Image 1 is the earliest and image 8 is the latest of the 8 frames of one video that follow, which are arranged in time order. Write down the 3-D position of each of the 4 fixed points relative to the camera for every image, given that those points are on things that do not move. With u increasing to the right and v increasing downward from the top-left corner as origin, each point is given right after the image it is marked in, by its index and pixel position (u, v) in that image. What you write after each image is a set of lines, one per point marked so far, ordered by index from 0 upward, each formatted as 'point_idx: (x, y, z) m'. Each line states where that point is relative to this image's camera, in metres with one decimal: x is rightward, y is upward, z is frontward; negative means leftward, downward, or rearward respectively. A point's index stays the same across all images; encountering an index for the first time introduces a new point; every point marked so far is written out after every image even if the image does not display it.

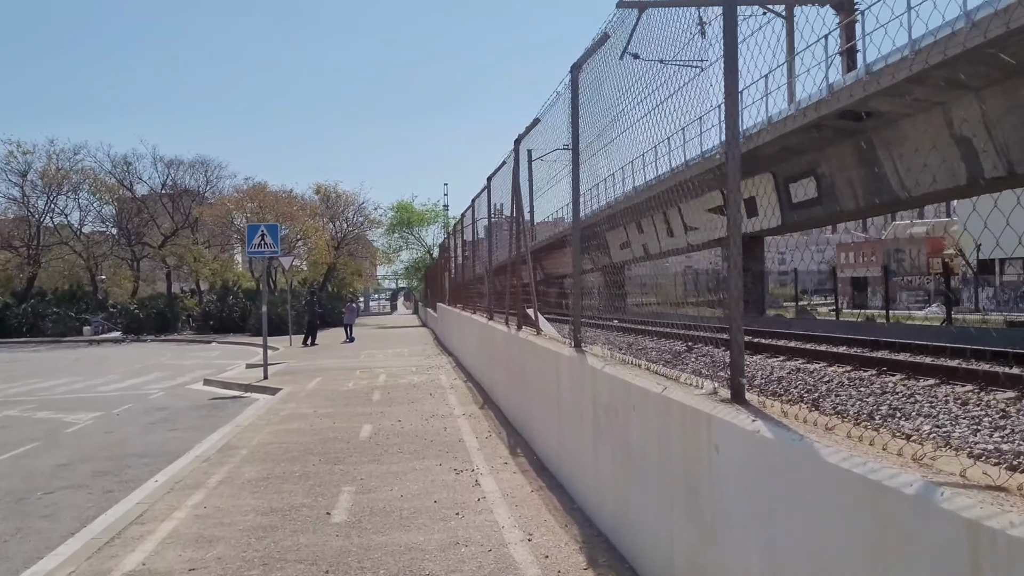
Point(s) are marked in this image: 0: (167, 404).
0: (-4.2, -1.4, +11.4) m
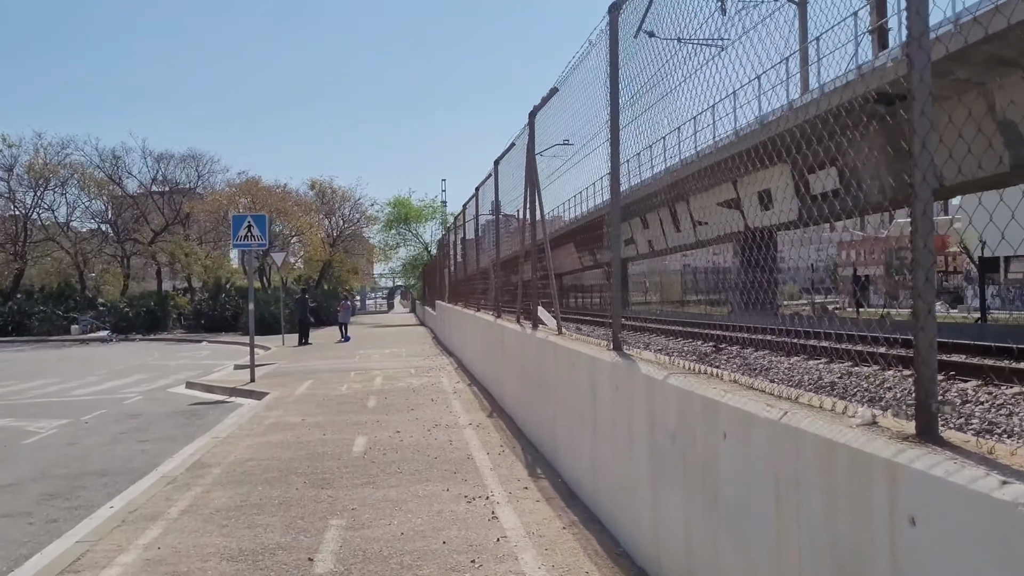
0: (-4.1, -1.4, +10.4) m
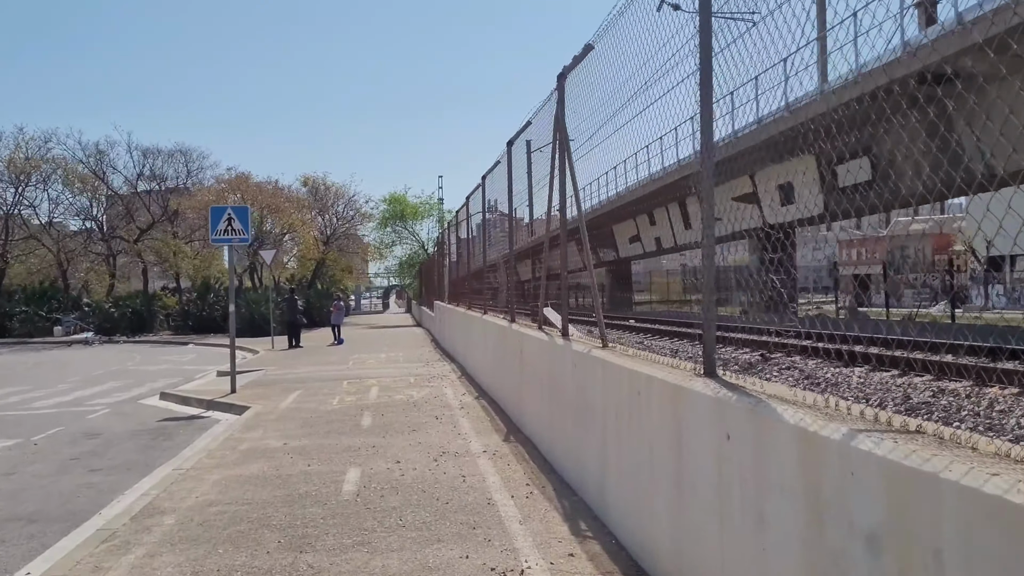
0: (-3.9, -1.4, +9.1) m
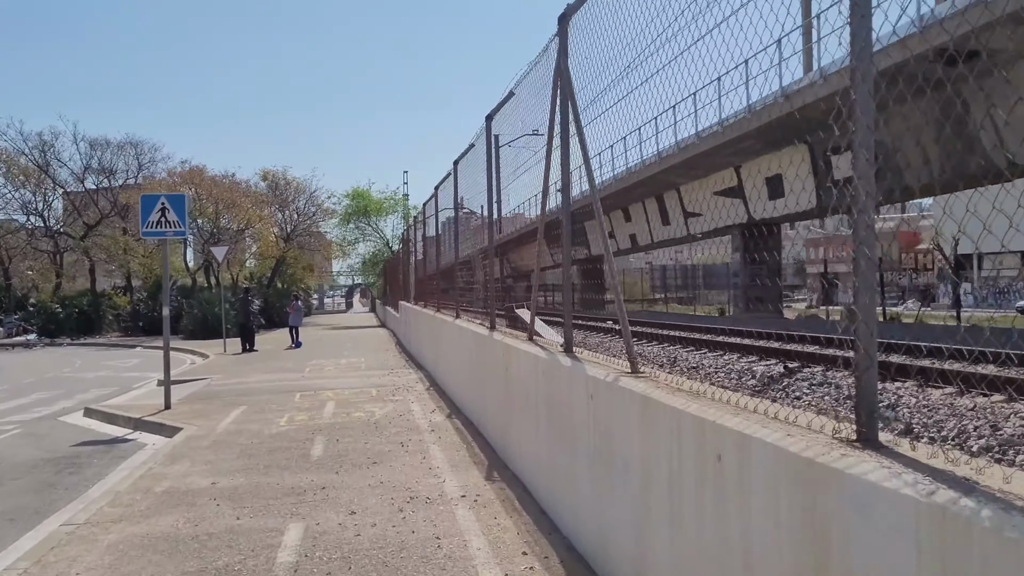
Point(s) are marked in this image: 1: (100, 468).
0: (-4.1, -1.4, +7.7) m
1: (-3.0, -1.3, +6.9) m
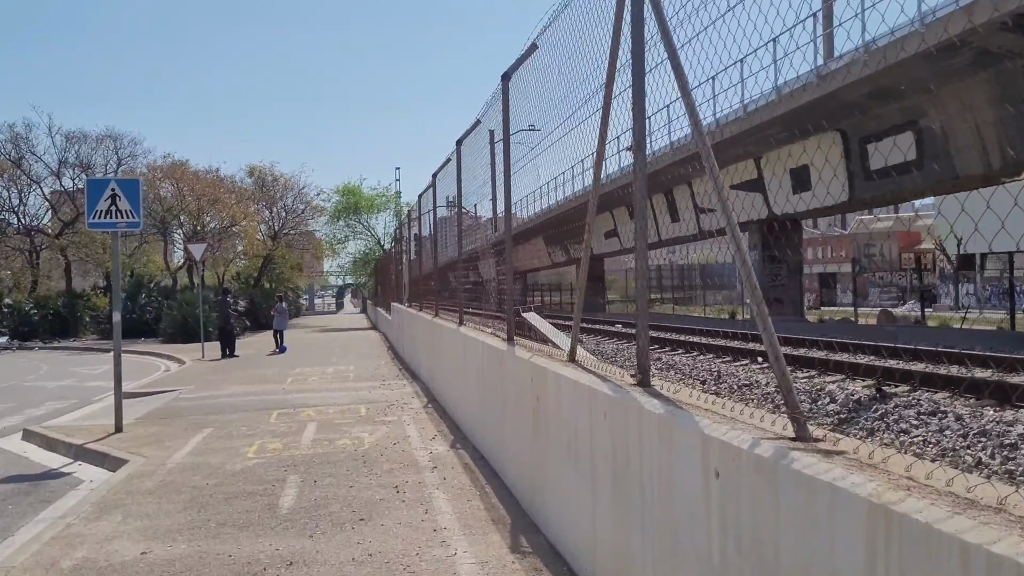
0: (-4.0, -1.4, +6.2) m
1: (-2.9, -1.3, +5.4) m
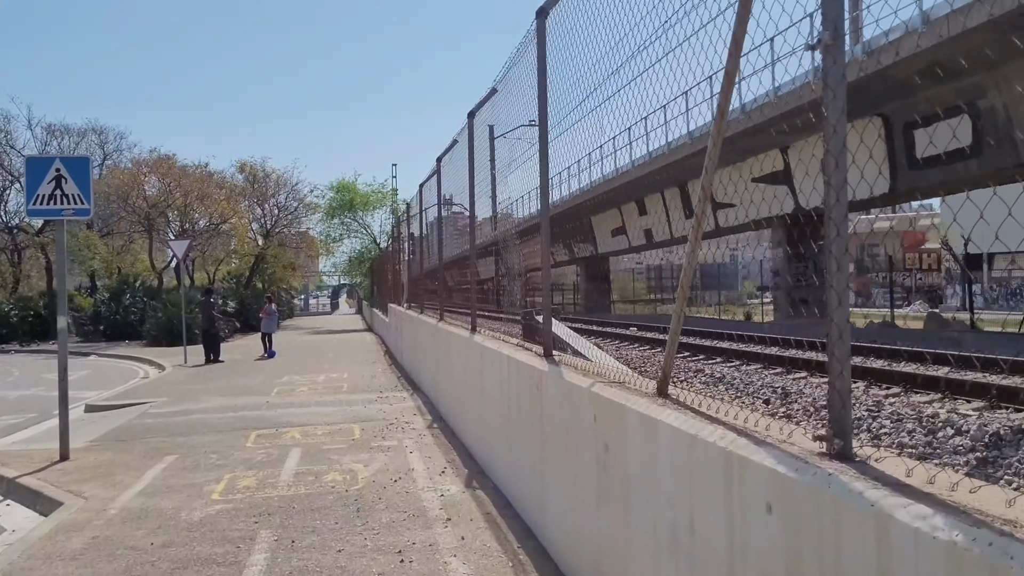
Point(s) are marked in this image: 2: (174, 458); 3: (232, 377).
0: (-3.8, -1.4, +4.9) m
1: (-2.7, -1.3, +4.1) m
2: (-2.4, -1.2, +6.7) m
3: (-4.1, -1.3, +13.8) m
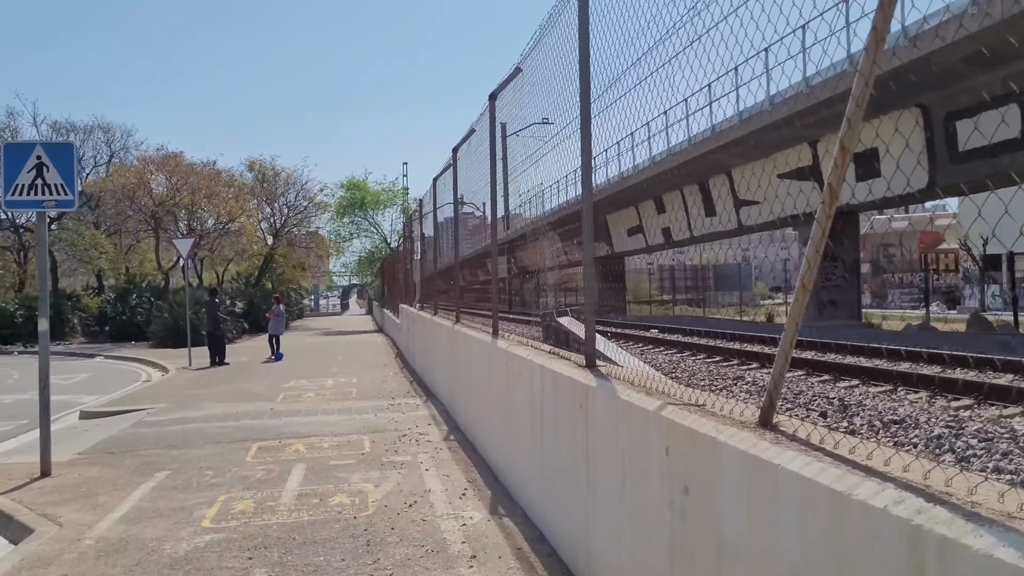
0: (-3.7, -1.4, +4.3) m
1: (-2.5, -1.3, +3.5) m
2: (-2.2, -1.2, +6.1) m
3: (-3.8, -1.3, +13.2) m
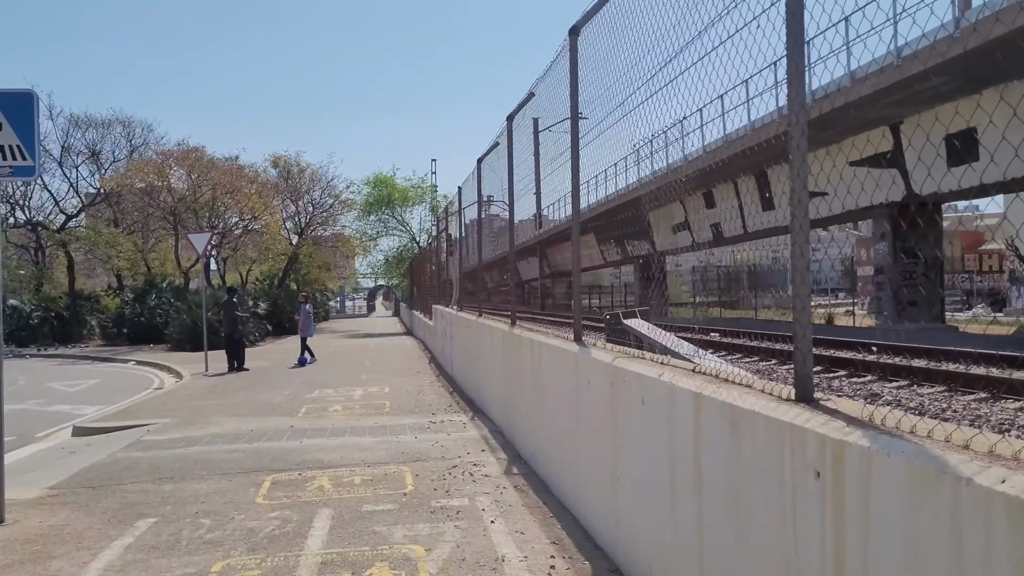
0: (-3.3, -1.3, +2.9) m
1: (-2.2, -1.3, +2.1) m
2: (-1.8, -1.2, +4.7) m
3: (-3.2, -1.3, +11.8) m
